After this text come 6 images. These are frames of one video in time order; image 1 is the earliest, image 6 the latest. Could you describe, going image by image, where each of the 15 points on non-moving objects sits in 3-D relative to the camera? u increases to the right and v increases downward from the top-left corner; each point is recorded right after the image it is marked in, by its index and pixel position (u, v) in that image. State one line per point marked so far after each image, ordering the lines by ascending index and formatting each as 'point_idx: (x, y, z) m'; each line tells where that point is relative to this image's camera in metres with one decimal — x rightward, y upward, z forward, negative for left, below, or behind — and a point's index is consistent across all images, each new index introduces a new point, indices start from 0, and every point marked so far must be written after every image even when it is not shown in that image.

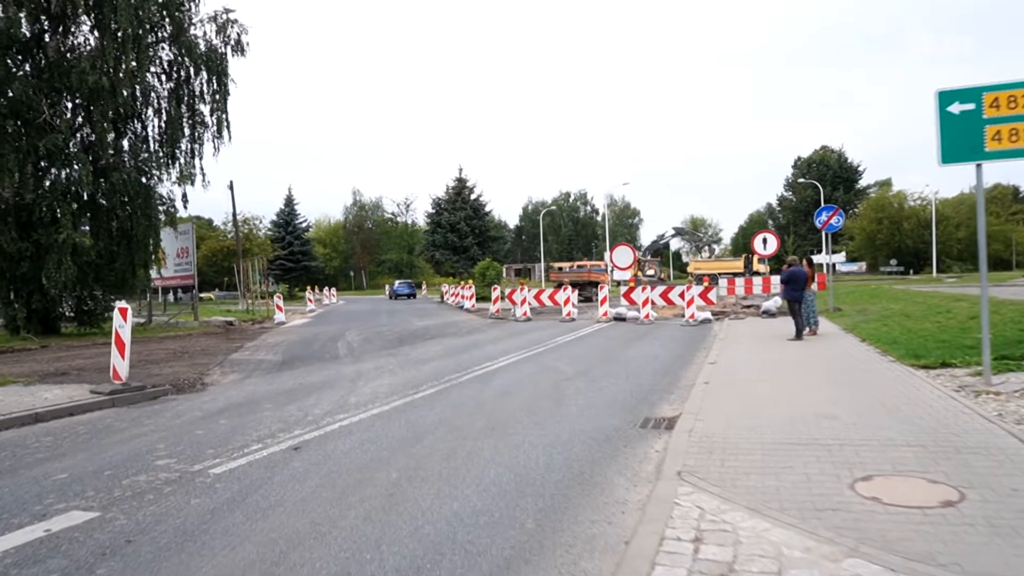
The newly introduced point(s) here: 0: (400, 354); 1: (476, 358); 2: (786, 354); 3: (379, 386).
0: (-2.7, -1.6, +16.8) m
1: (-0.8, -1.5, +15.4) m
2: (+5.3, -1.3, +13.5) m
3: (-2.2, -1.6, +11.6) m
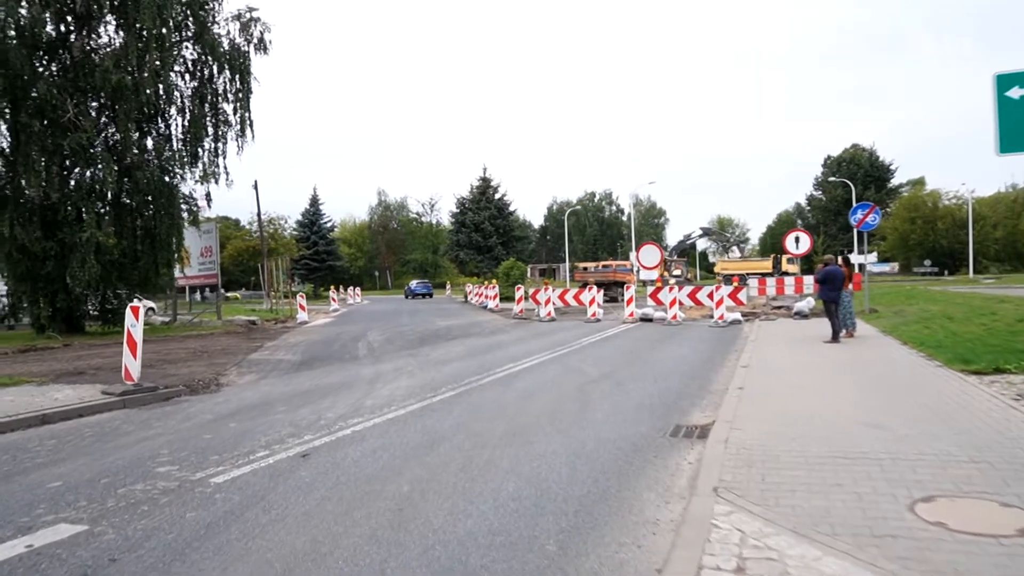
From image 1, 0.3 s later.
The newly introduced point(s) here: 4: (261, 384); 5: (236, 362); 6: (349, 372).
0: (-2.1, -1.6, +16.4) m
1: (-0.3, -1.5, +15.0) m
2: (+5.7, -1.3, +12.8) m
3: (-1.8, -1.6, +11.2) m
4: (-4.4, -1.7, +12.4) m
5: (-6.3, -1.7, +16.1) m
6: (-3.2, -1.6, +13.7) m
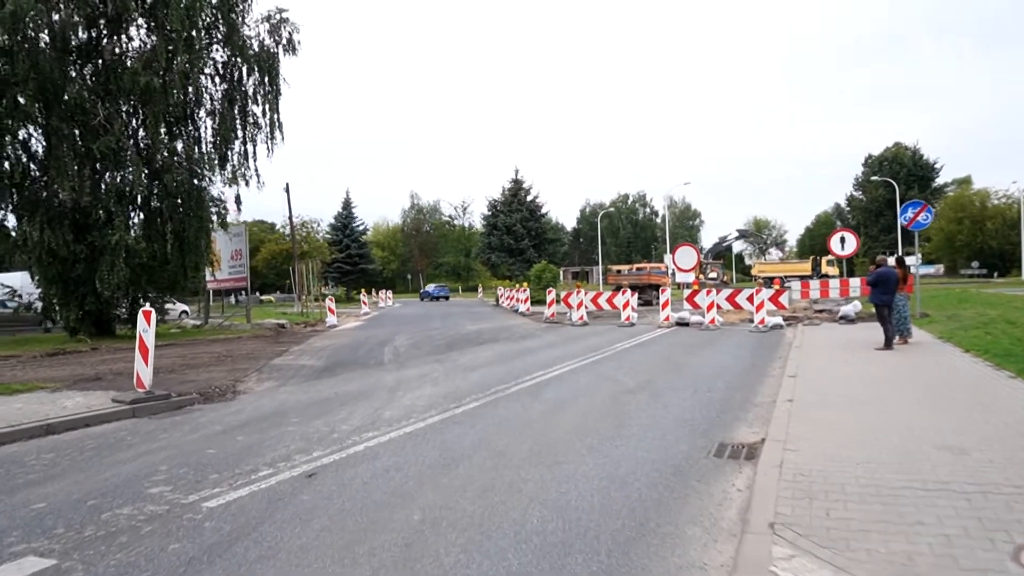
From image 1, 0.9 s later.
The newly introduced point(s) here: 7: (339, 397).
0: (-1.5, -1.6, +15.8) m
1: (+0.3, -1.6, +14.2) m
2: (+6.2, -1.3, +11.9) m
3: (-1.4, -1.7, +10.6) m
4: (-4.0, -1.8, +11.9) m
5: (-5.7, -1.8, +15.6) m
6: (-2.6, -1.7, +13.1) m
7: (-2.7, -1.7, +11.1) m
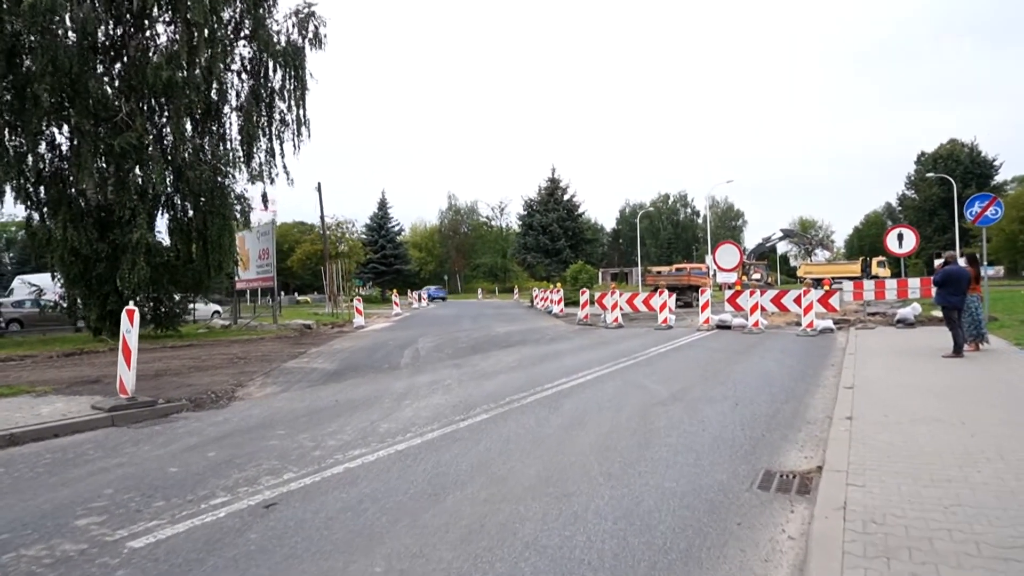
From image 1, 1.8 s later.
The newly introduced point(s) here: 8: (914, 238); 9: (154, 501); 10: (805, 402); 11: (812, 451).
0: (-1.0, -1.6, +14.7) m
1: (+0.7, -1.6, +13.1) m
2: (+6.5, -1.3, +10.4) m
3: (-1.2, -1.6, +9.5) m
4: (-3.7, -1.7, +11.0) m
5: (-5.2, -1.7, +14.8) m
6: (-2.3, -1.7, +12.1) m
7: (-2.5, -1.7, +10.1) m
8: (+11.2, +1.4, +19.5) m
9: (-2.8, -1.7, +5.6) m
10: (+3.9, -1.5, +9.3) m
11: (+2.9, -1.6, +6.7) m
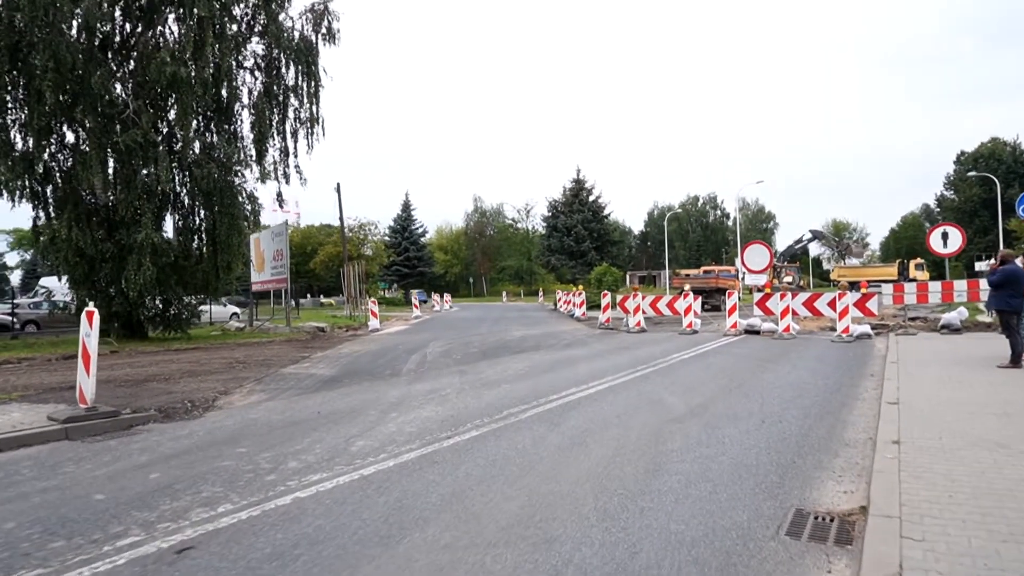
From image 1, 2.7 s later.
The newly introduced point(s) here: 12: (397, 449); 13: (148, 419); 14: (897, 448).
0: (-0.8, -1.6, +13.7) m
1: (+0.8, -1.6, +12.0) m
2: (+6.5, -1.3, +9.1) m
3: (-1.2, -1.6, +8.6) m
4: (-3.6, -1.7, +10.1) m
5: (-5.0, -1.8, +14.0) m
6: (-2.2, -1.7, +11.2) m
7: (-2.5, -1.7, +9.2) m
8: (+11.5, +1.3, +18.0) m
9: (-3.0, -1.7, +4.7) m
10: (+3.8, -1.5, +8.1) m
11: (+2.7, -1.6, +5.6) m
12: (-1.2, -1.6, +7.1) m
13: (-4.7, -1.7, +9.0) m
14: (+3.5, -1.4, +6.3) m
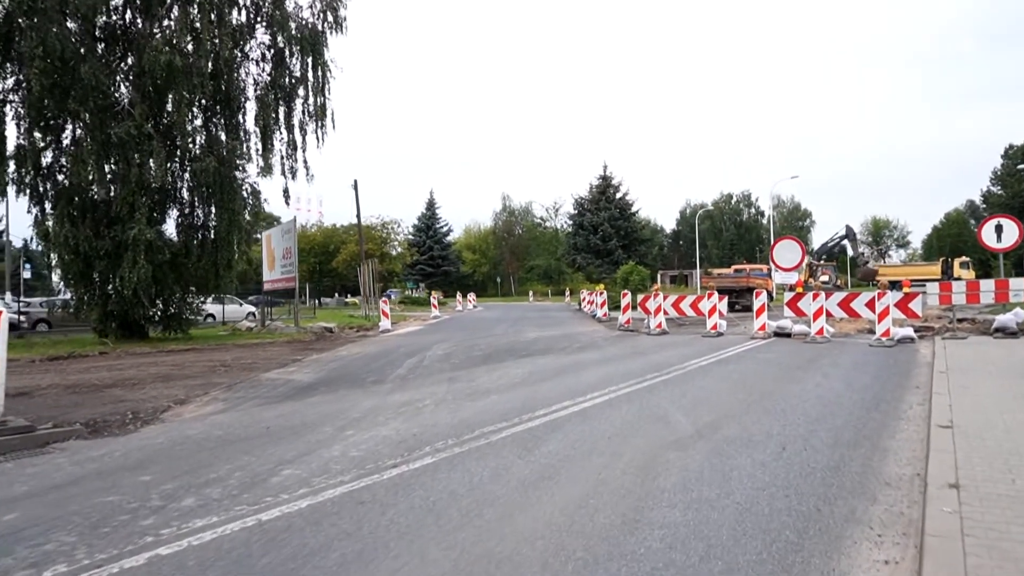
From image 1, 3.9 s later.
0: (-0.9, -1.6, +12.4) m
1: (+0.7, -1.6, +10.7) m
2: (+6.2, -1.3, +7.5) m
3: (-1.6, -1.6, +7.3) m
4: (-3.9, -1.7, +8.9) m
5: (-5.0, -1.7, +12.9) m
6: (-2.4, -1.7, +9.9) m
7: (-2.8, -1.7, +7.9) m
8: (+11.6, +1.3, +16.1) m
9: (-3.5, -1.6, +3.5) m
10: (+3.5, -1.5, +6.6) m
11: (+2.3, -1.5, +4.1) m
12: (-1.5, -1.6, +5.8) m
13: (-5.0, -1.6, +7.9) m
14: (+3.1, -1.4, +4.8) m
